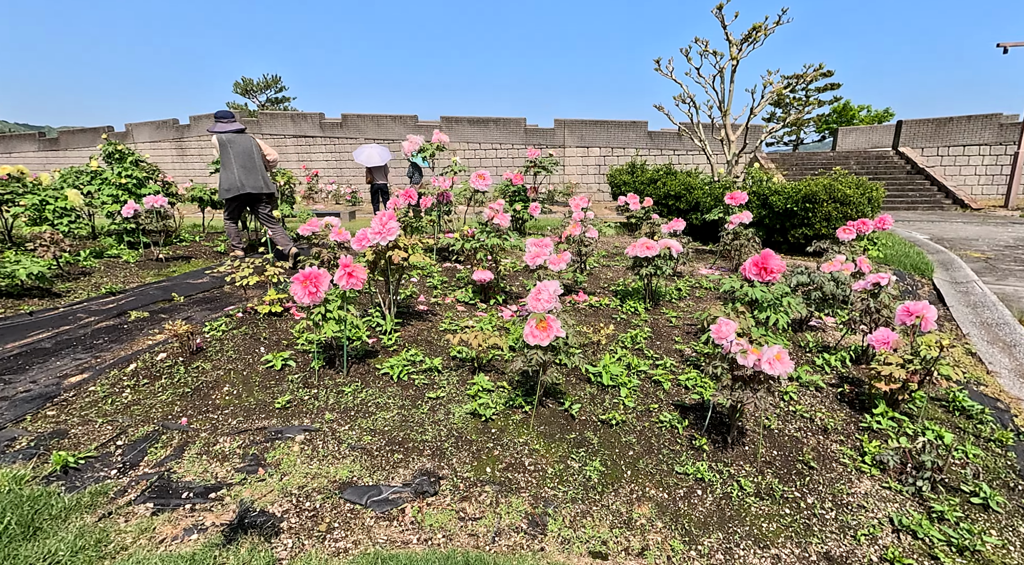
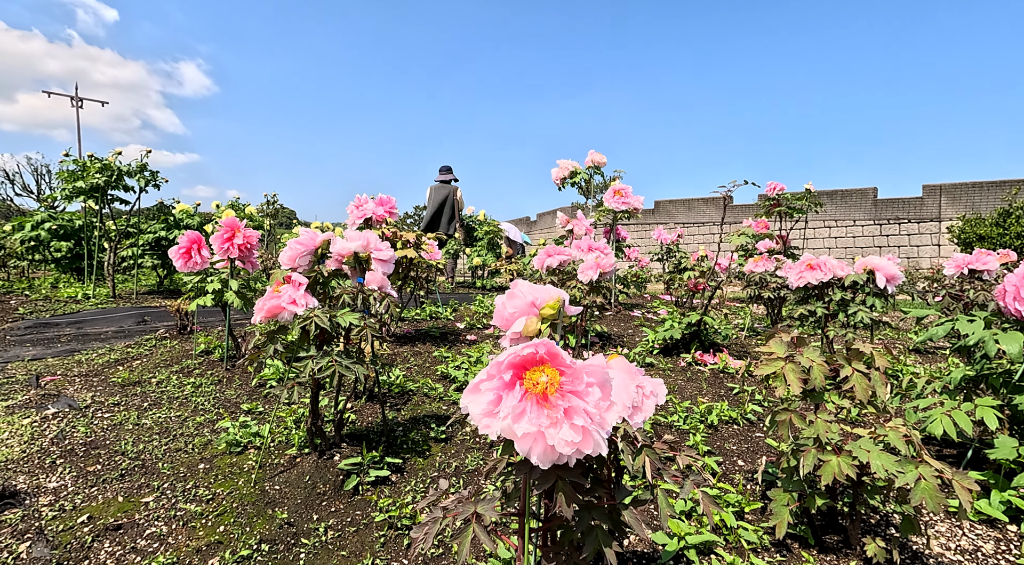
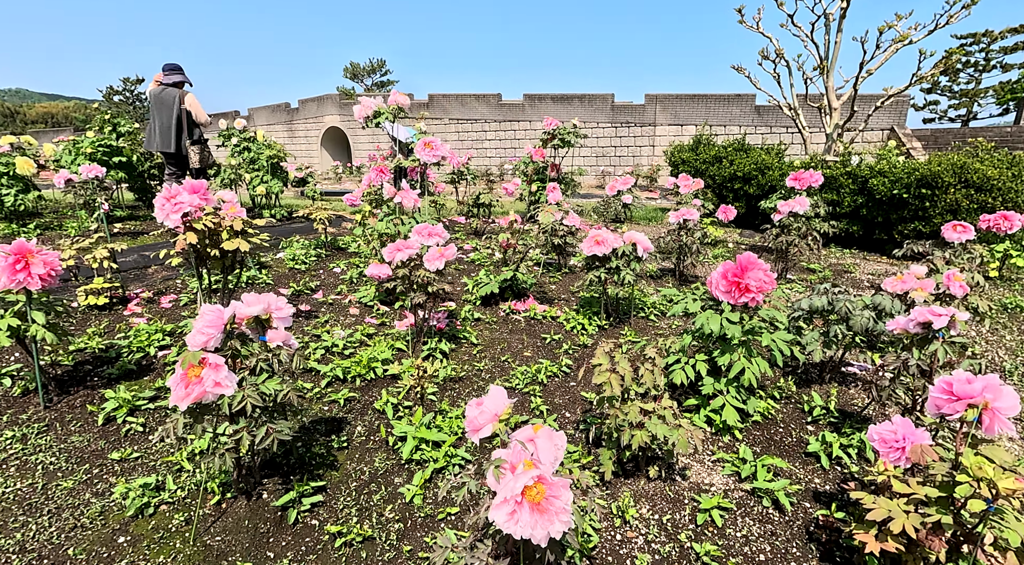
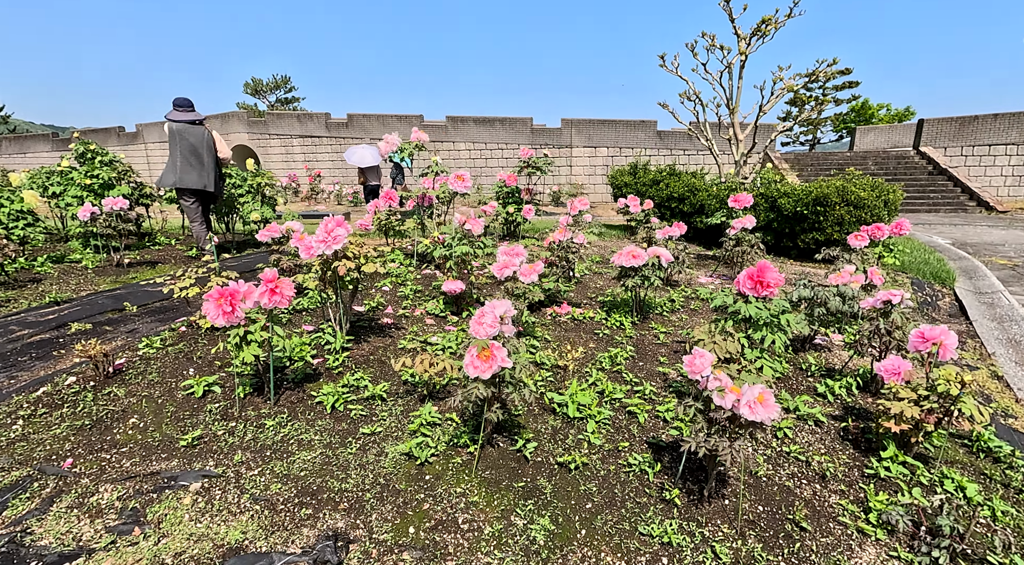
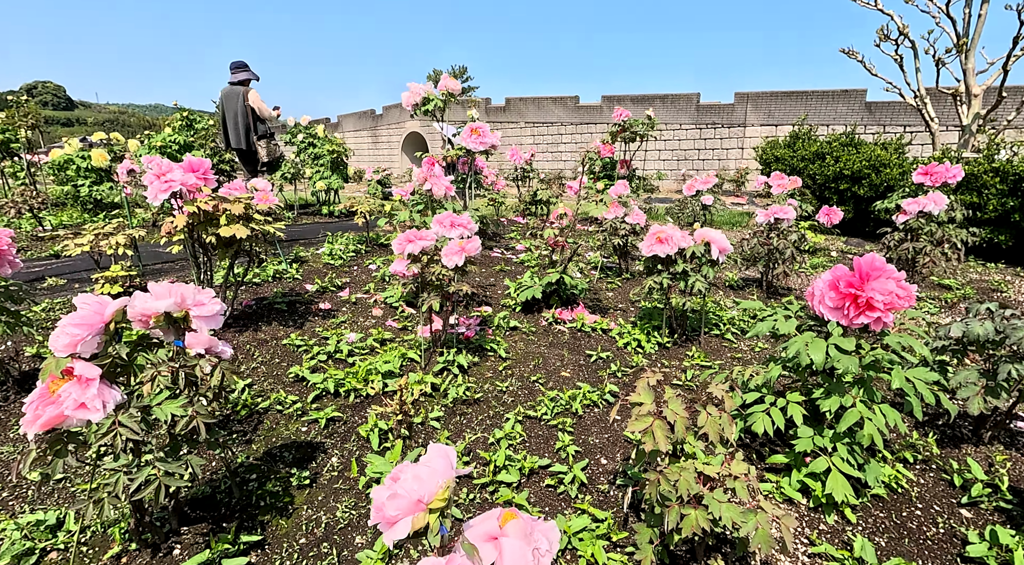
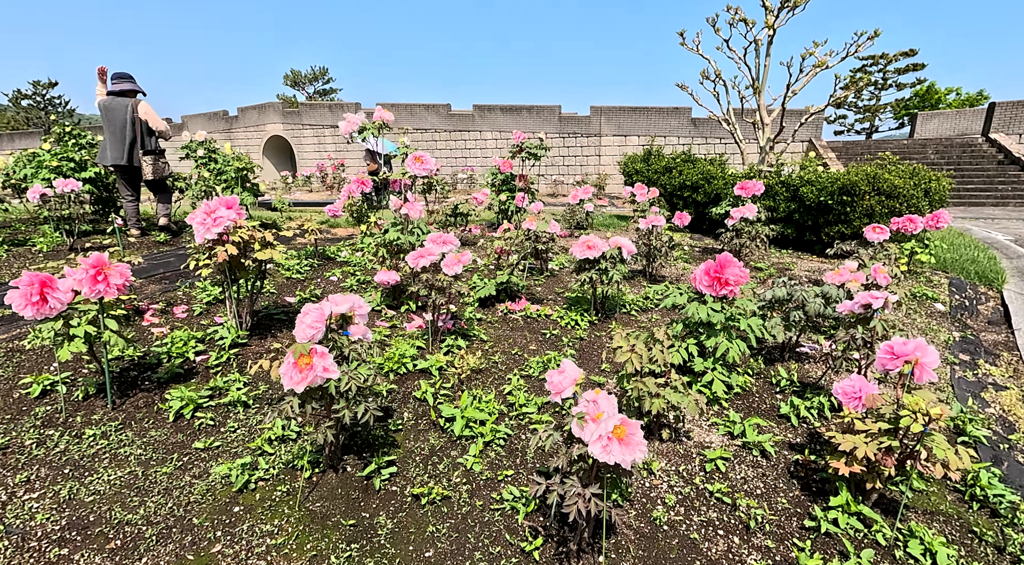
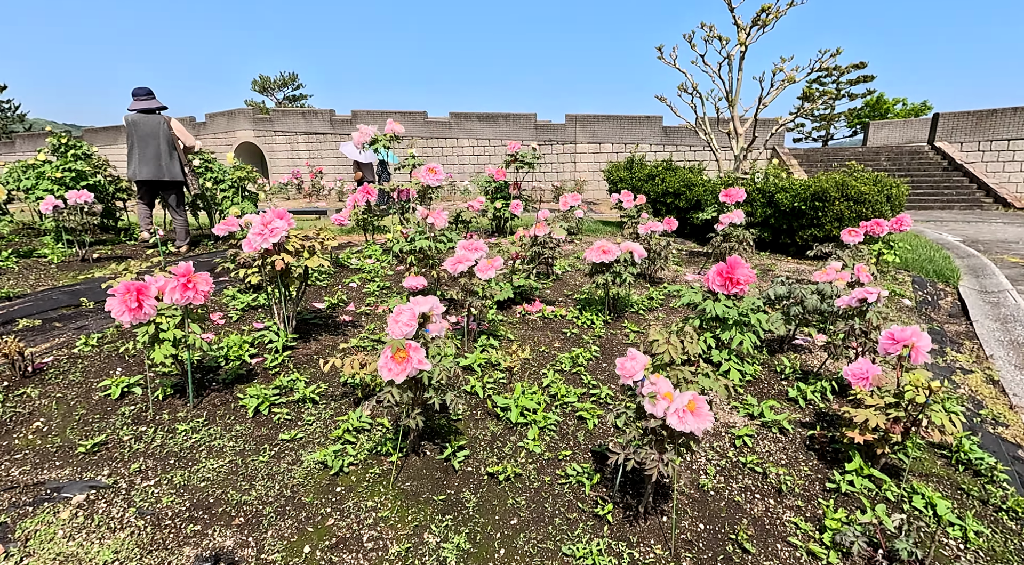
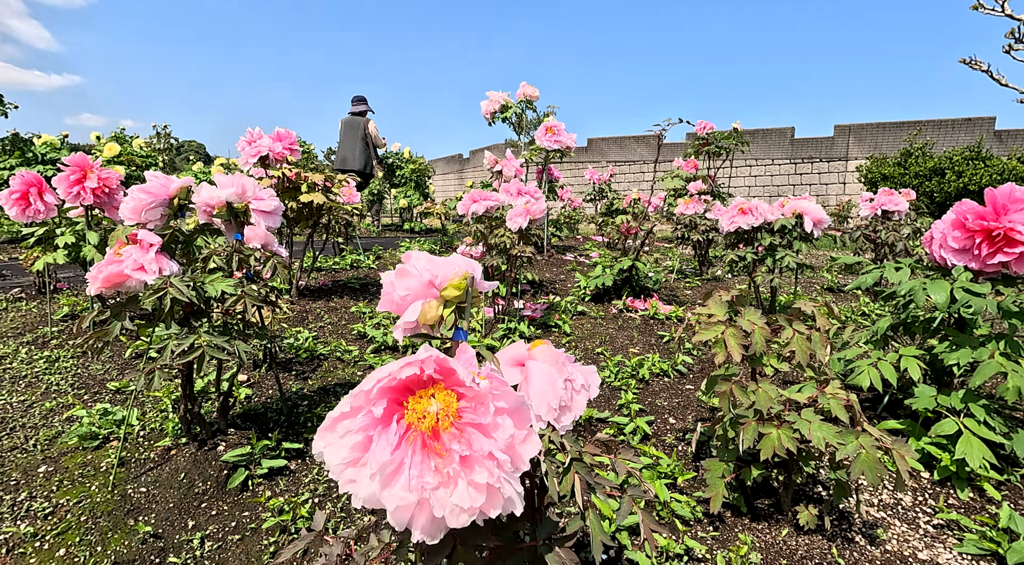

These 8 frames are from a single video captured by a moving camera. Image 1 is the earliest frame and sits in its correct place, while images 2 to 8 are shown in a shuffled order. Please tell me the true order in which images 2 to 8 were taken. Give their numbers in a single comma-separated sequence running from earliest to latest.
4, 7, 6, 3, 5, 8, 2
